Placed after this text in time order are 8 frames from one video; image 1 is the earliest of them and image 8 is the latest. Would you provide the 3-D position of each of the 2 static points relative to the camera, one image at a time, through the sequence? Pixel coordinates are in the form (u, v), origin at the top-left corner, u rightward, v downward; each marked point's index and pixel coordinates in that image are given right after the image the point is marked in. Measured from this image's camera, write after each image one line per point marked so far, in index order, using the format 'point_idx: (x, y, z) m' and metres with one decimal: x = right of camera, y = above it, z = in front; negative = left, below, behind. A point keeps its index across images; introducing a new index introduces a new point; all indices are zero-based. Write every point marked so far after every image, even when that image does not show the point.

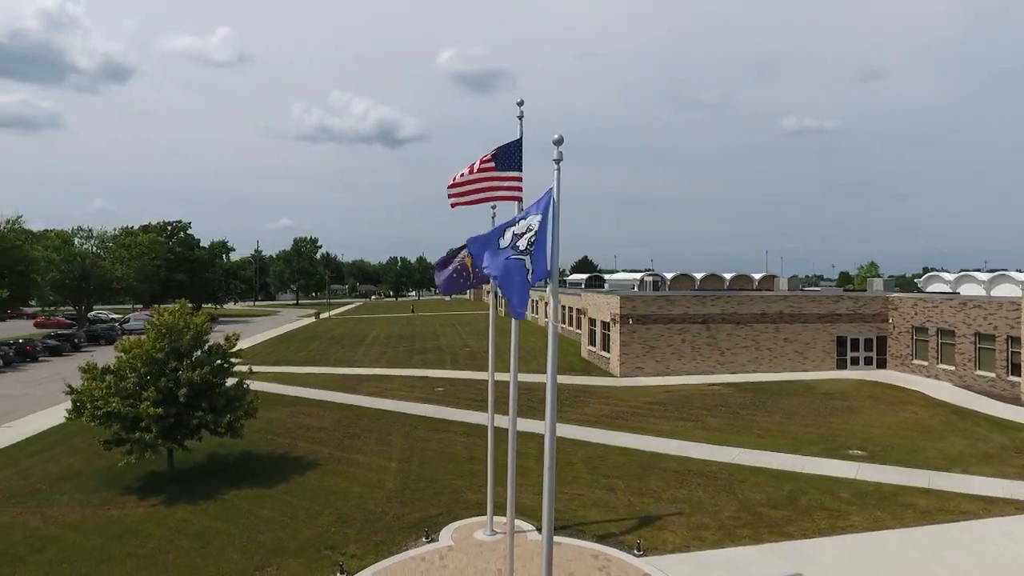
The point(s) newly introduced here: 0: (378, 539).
0: (-2.6, -4.8, +12.2) m
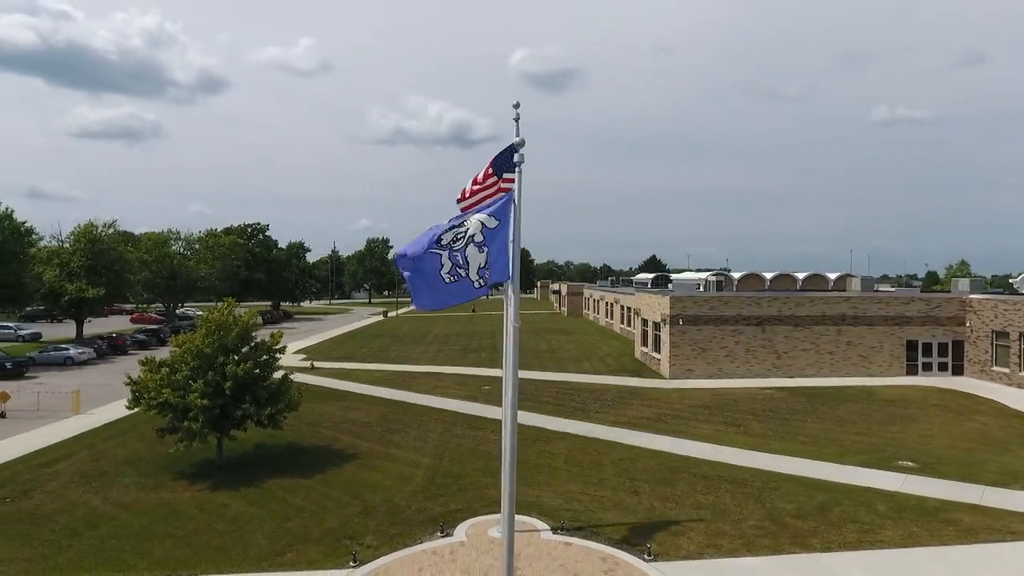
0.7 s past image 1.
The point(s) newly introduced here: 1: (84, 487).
0: (-2.4, -4.8, +12.6) m
1: (-10.5, -4.9, +15.5) m
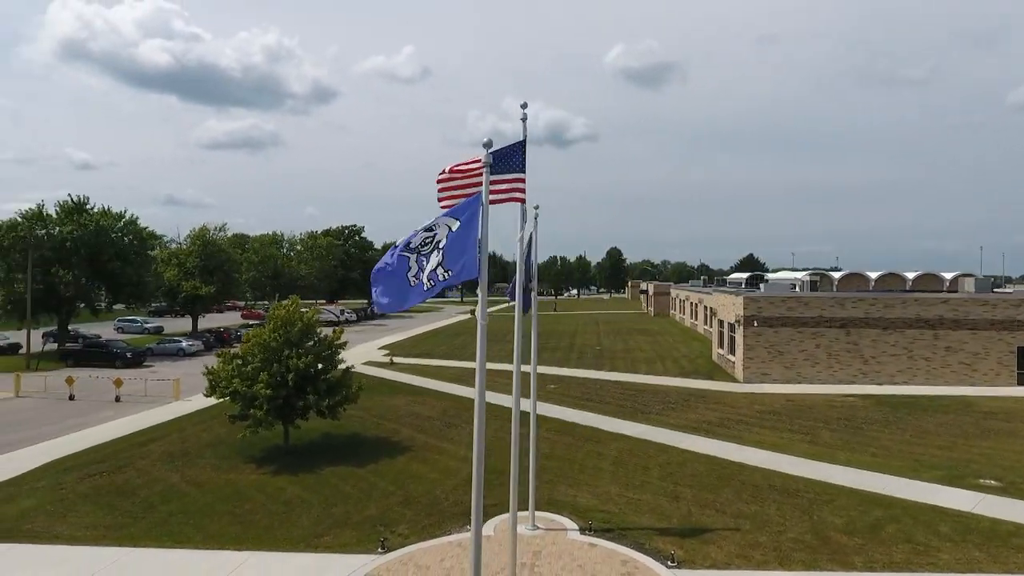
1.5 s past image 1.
0: (-1.8, -4.8, +13.0) m
1: (-9.3, -4.8, +17.2) m
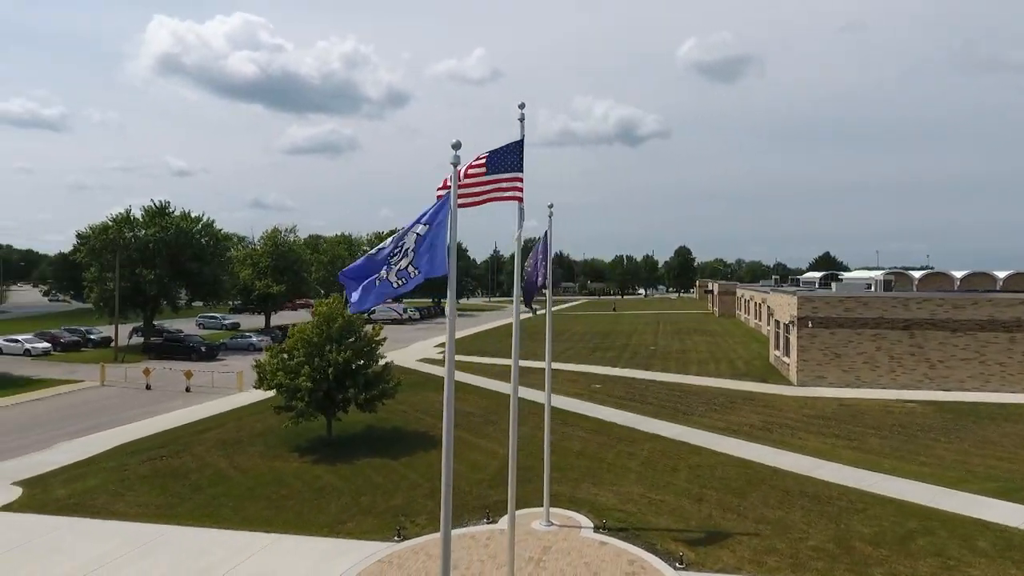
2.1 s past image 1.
0: (-1.4, -4.8, +13.4) m
1: (-8.4, -4.8, +18.3) m
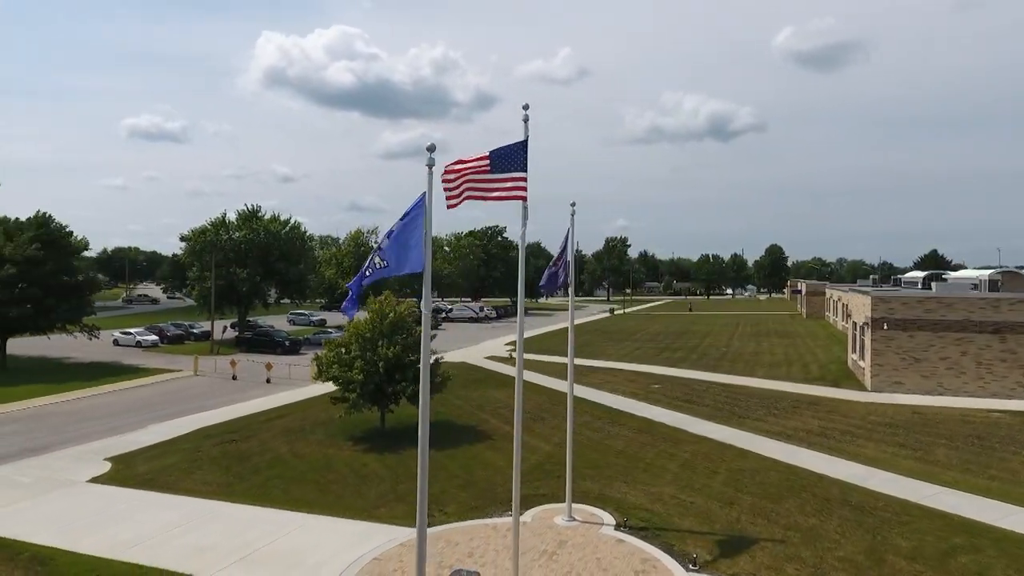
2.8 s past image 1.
0: (-0.8, -4.7, +13.8) m
1: (-7.1, -4.7, +19.7) m
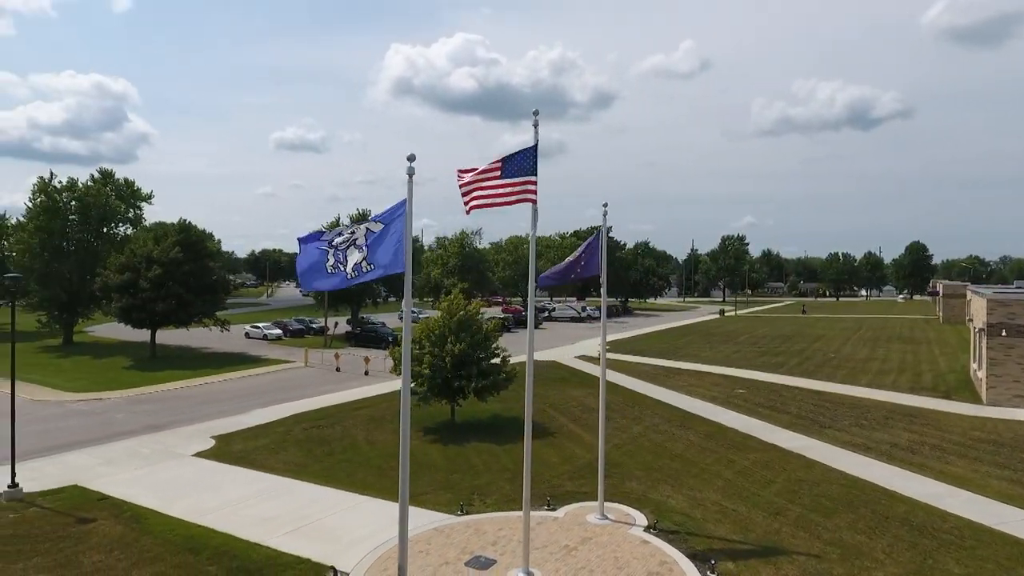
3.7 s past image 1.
0: (+0.1, -4.7, +14.2) m
1: (-5.0, -4.6, +21.2) m
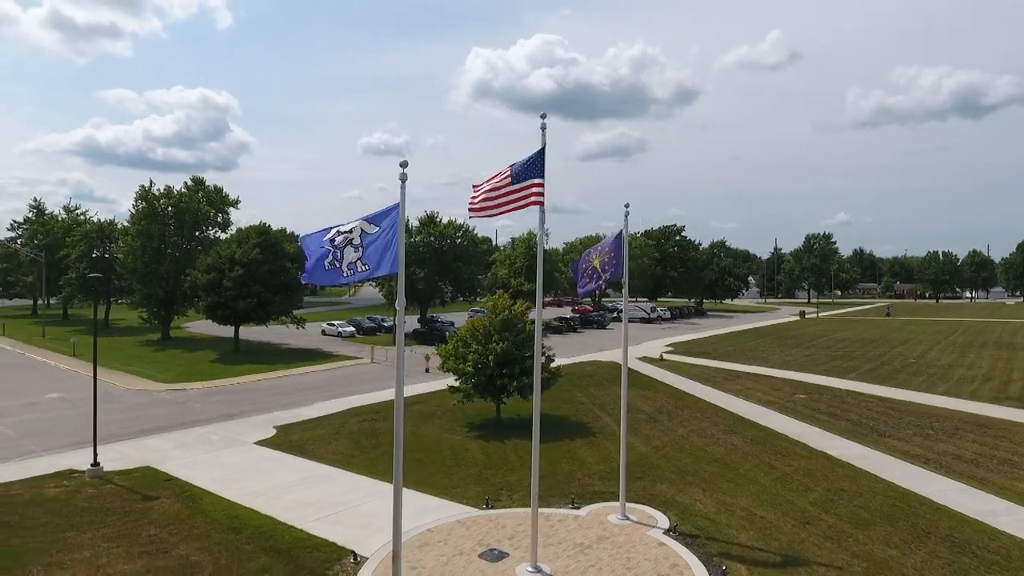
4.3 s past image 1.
0: (+0.7, -4.7, +14.4) m
1: (-3.4, -4.6, +21.9) m
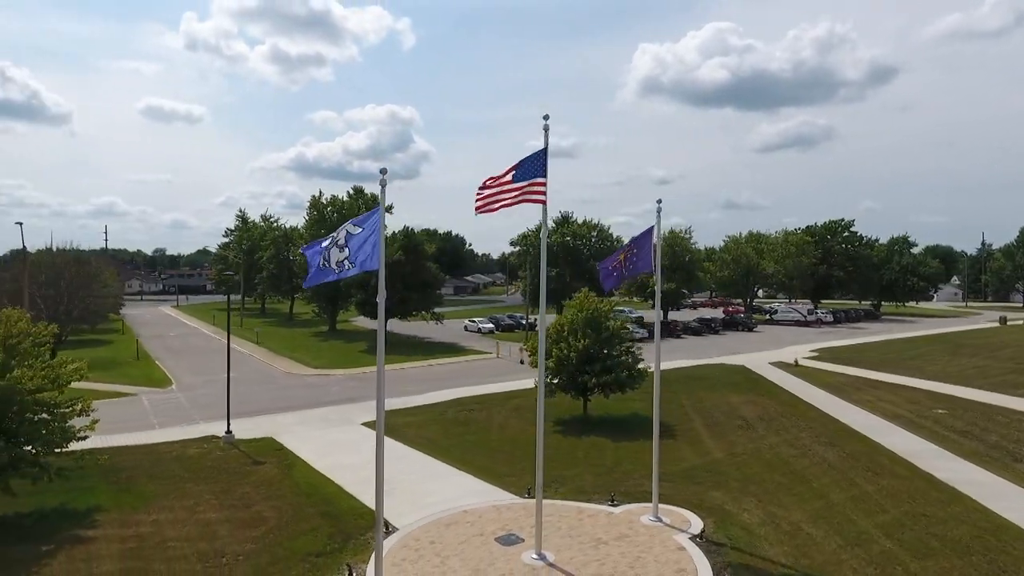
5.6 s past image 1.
0: (+1.8, -4.6, +14.5) m
1: (-0.2, -4.5, +22.9) m
